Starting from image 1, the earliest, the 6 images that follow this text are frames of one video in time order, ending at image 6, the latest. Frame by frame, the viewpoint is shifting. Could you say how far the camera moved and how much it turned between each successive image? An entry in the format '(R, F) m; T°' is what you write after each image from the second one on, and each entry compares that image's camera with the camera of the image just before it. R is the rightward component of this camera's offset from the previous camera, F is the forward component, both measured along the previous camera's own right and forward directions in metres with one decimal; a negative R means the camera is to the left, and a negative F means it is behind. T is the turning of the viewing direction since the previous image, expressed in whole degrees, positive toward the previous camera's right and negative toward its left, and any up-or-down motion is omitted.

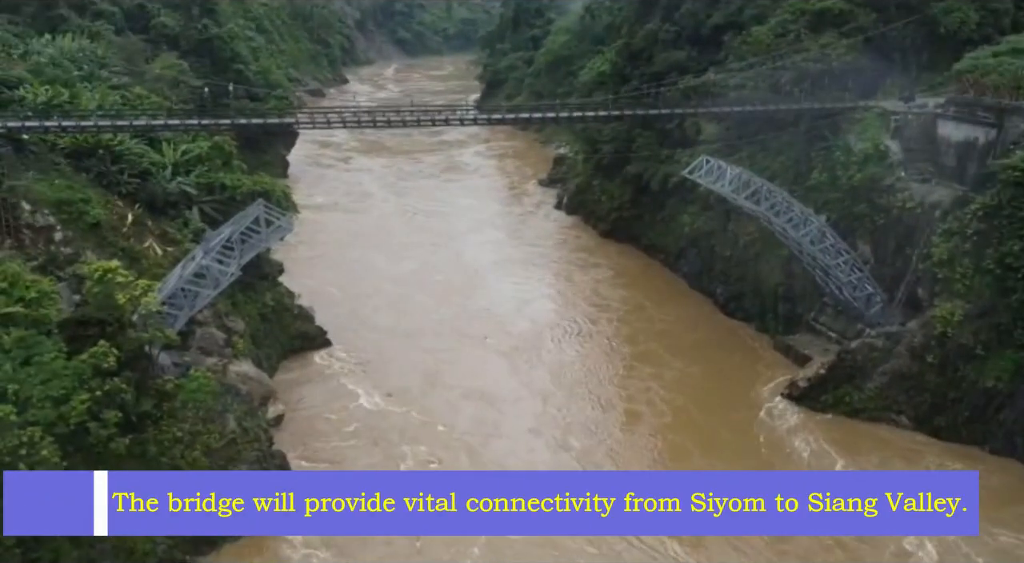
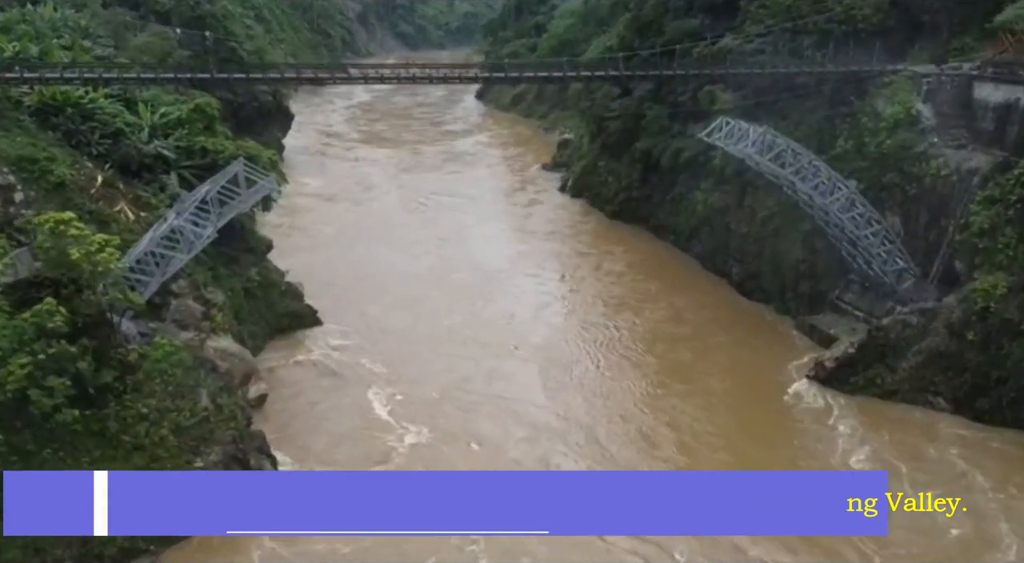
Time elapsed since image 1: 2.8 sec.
(0.0, +1.6) m; 0°
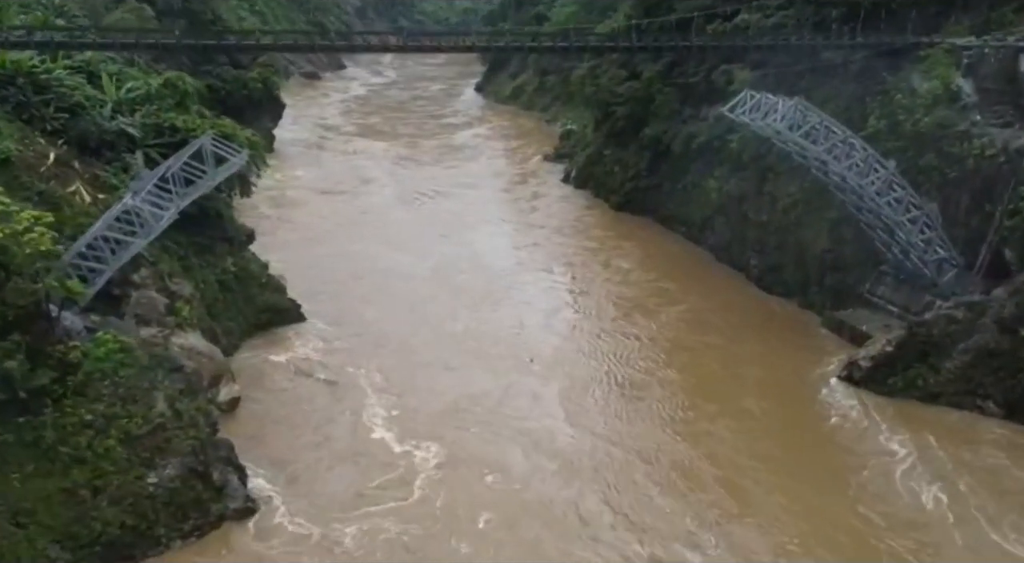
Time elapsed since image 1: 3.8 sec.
(0.0, +1.9) m; 0°
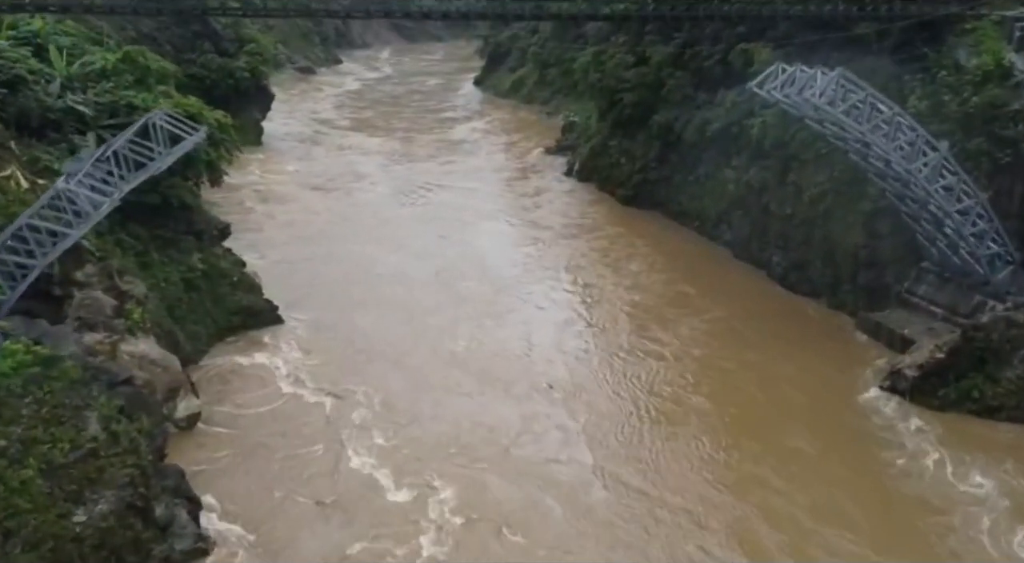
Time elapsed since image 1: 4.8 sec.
(0.0, +2.1) m; 0°
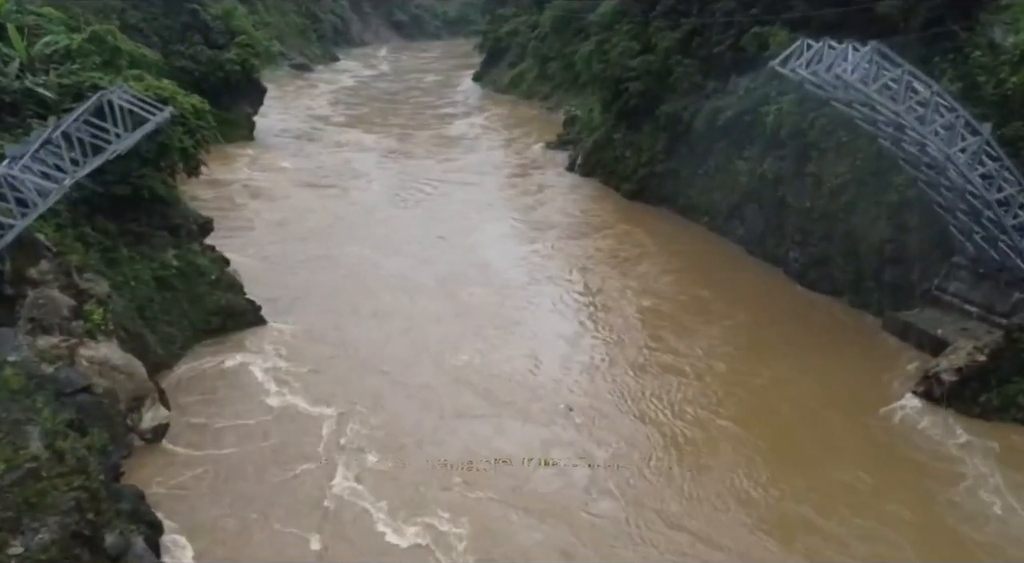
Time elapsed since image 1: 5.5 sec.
(0.0, +1.3) m; 0°
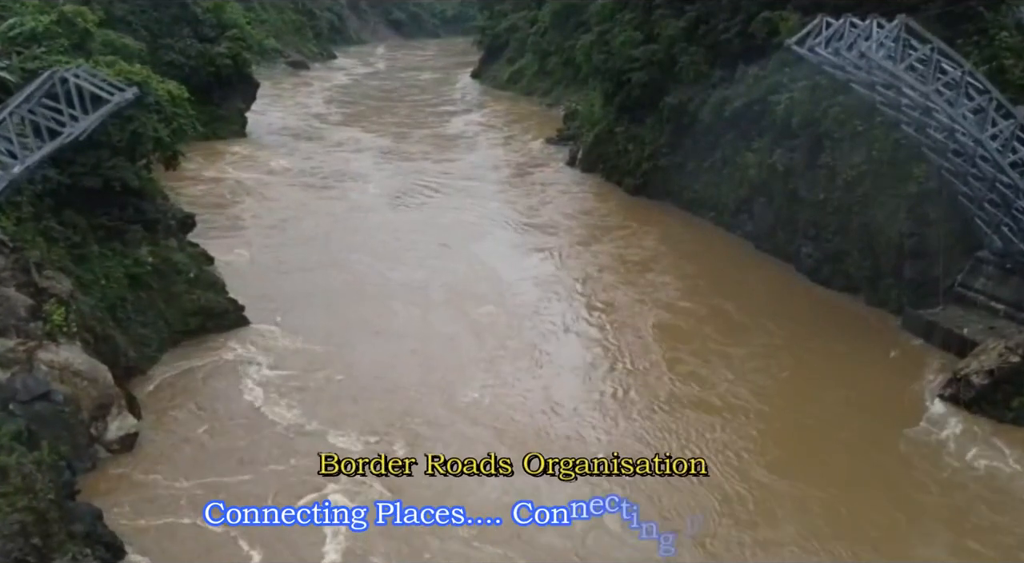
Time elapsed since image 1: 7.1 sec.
(0.0, +1.0) m; 0°
